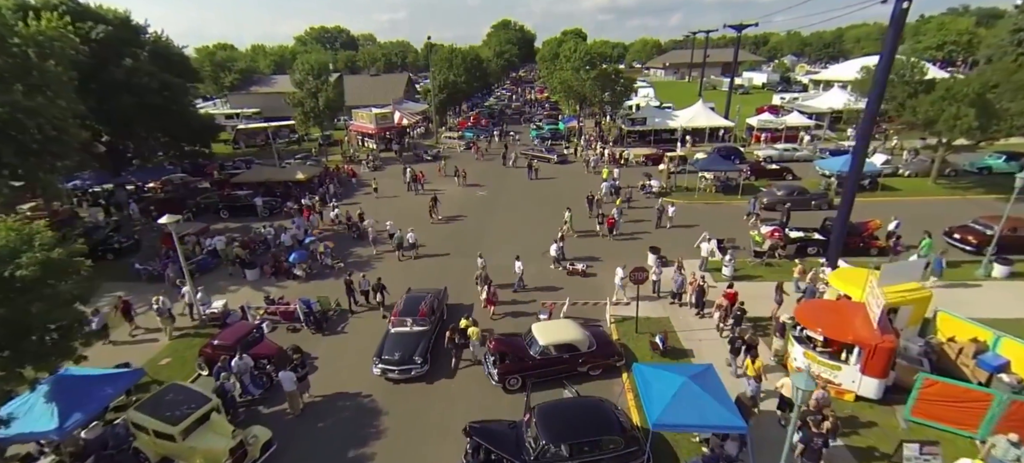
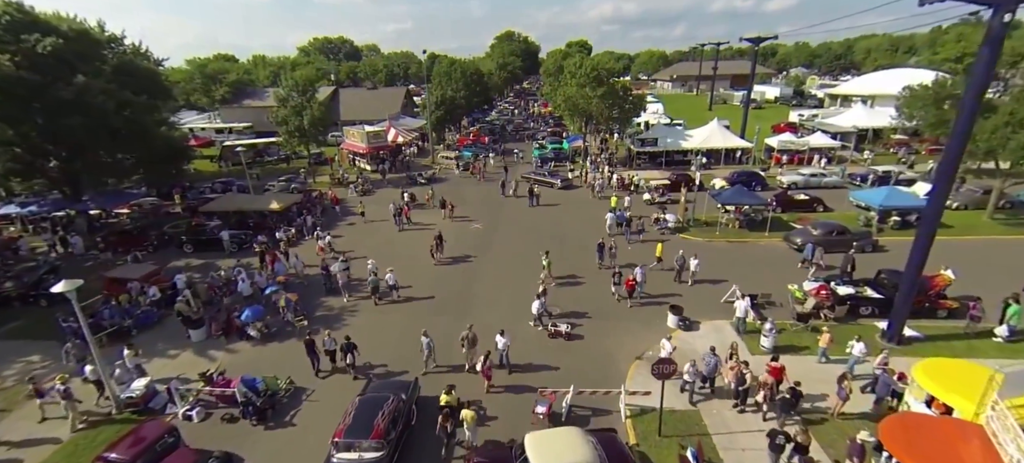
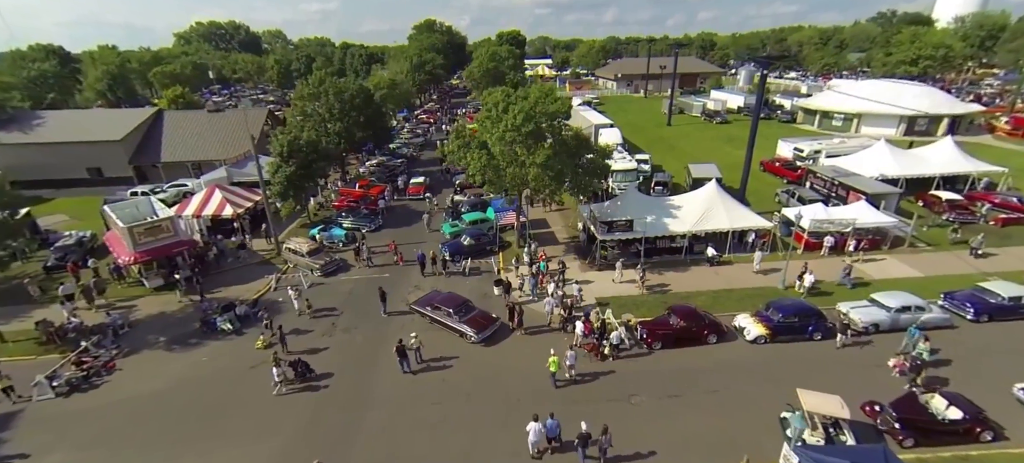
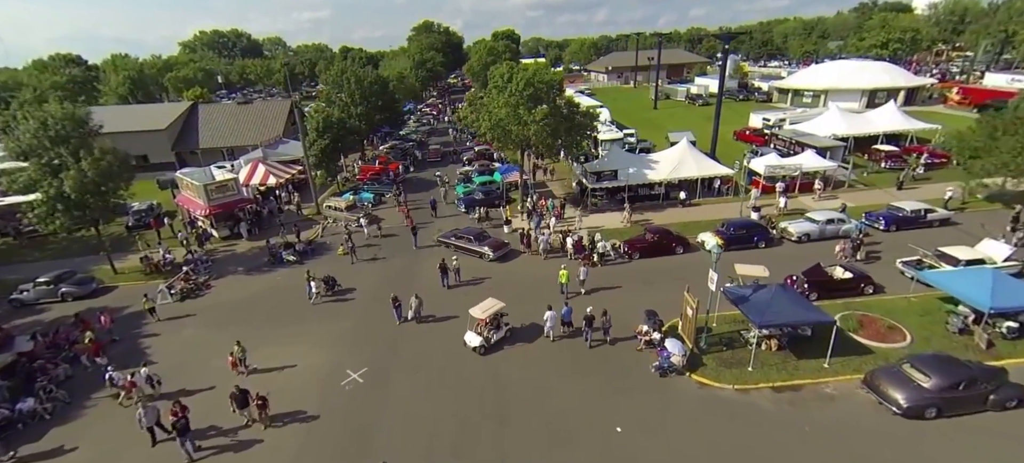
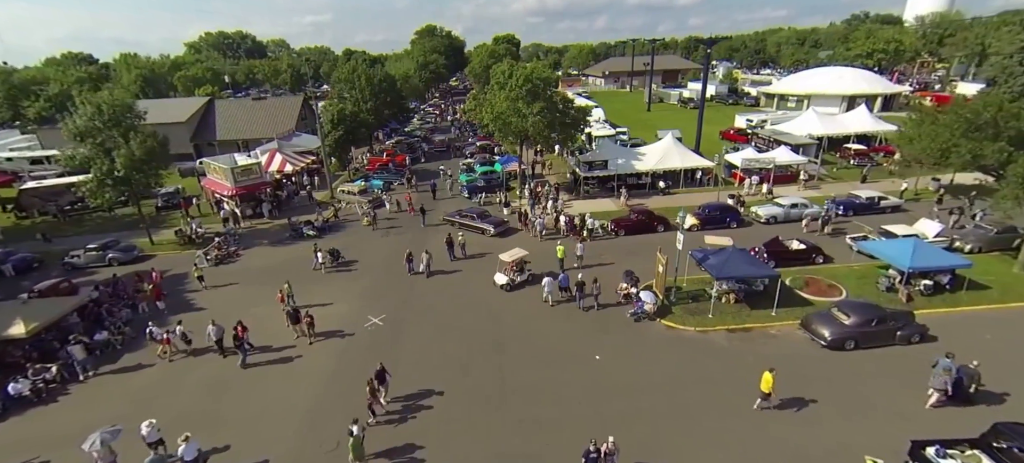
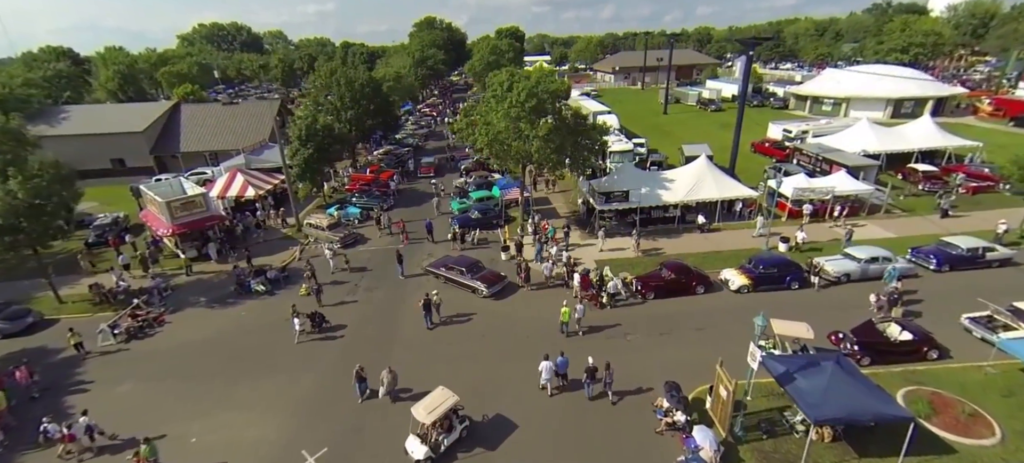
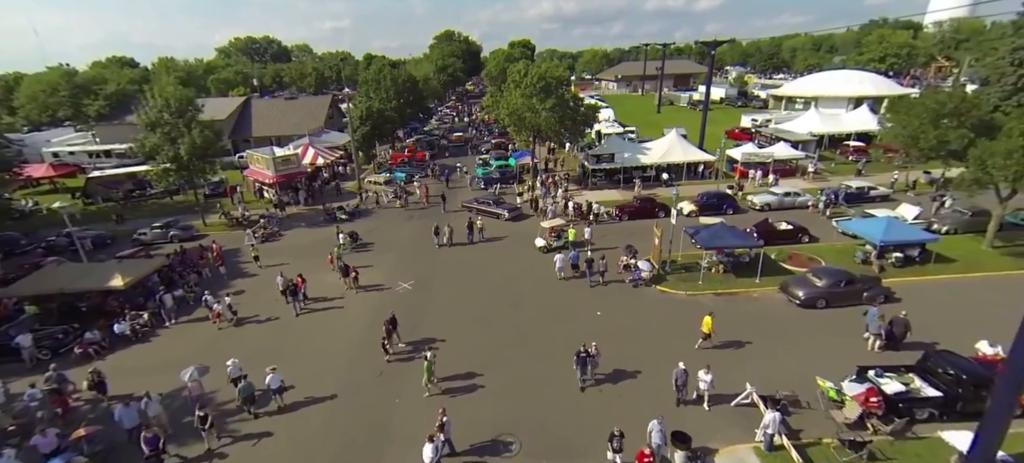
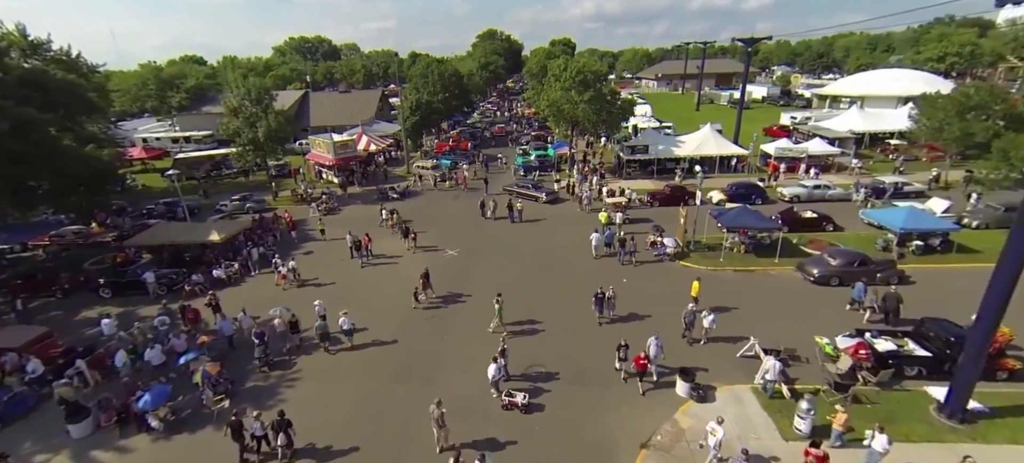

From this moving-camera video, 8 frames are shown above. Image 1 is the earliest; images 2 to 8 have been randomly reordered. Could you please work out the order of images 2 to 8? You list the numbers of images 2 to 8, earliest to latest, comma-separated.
2, 8, 7, 5, 4, 6, 3
